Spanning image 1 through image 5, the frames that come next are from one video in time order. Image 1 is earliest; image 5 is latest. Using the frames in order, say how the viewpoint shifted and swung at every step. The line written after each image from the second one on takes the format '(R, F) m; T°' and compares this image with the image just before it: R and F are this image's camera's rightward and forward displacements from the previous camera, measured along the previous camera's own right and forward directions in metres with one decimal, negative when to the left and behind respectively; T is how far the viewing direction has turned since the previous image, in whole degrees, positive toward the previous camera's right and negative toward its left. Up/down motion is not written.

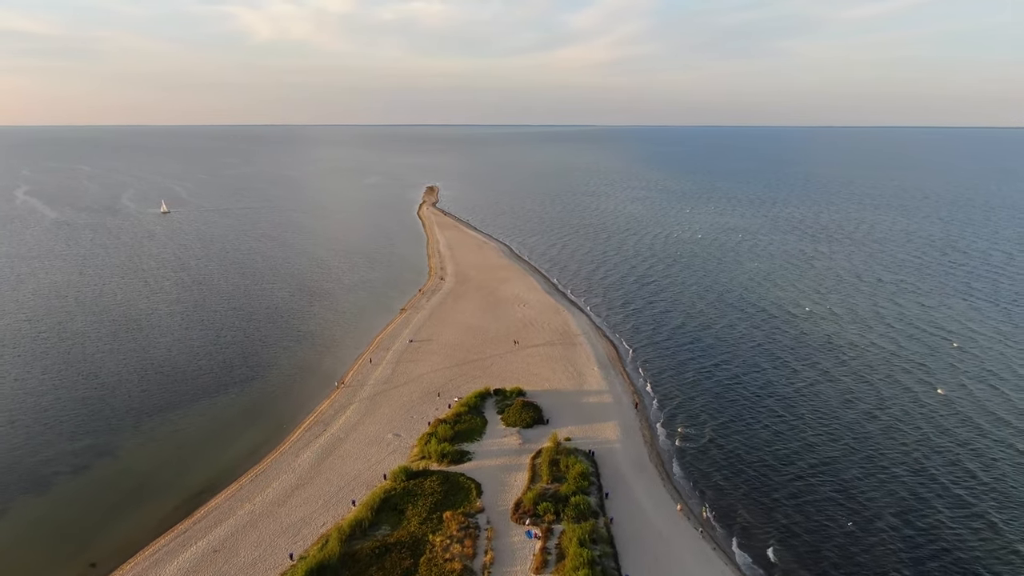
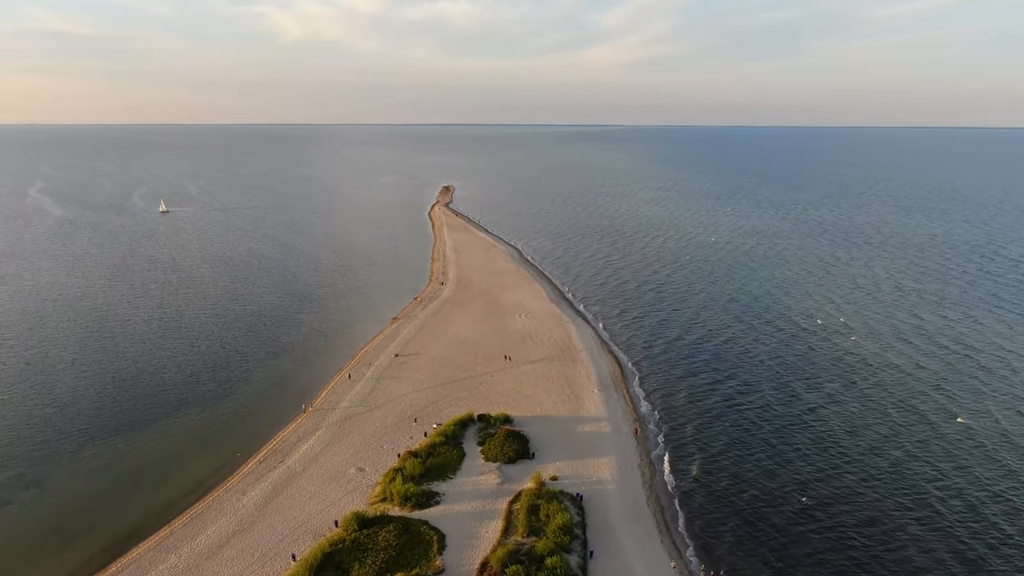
(+2.2, +4.1) m; -2°
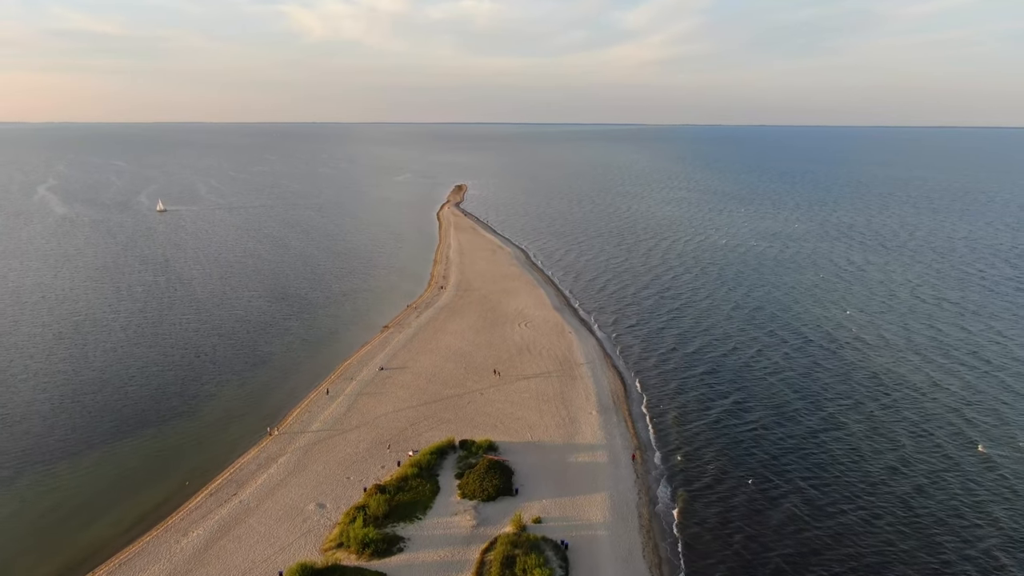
(+1.8, +3.5) m; -2°
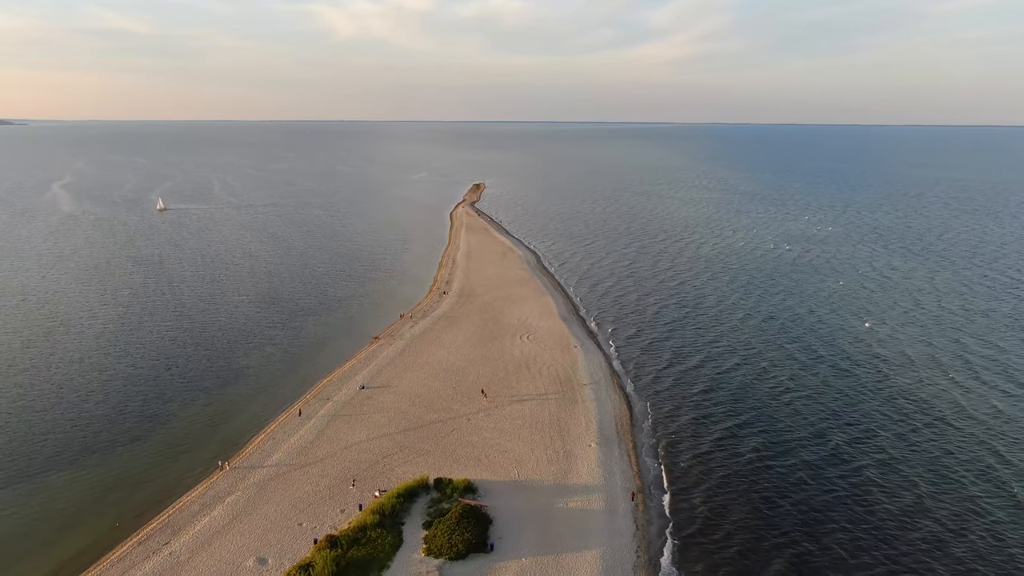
(+1.9, +4.2) m; -2°
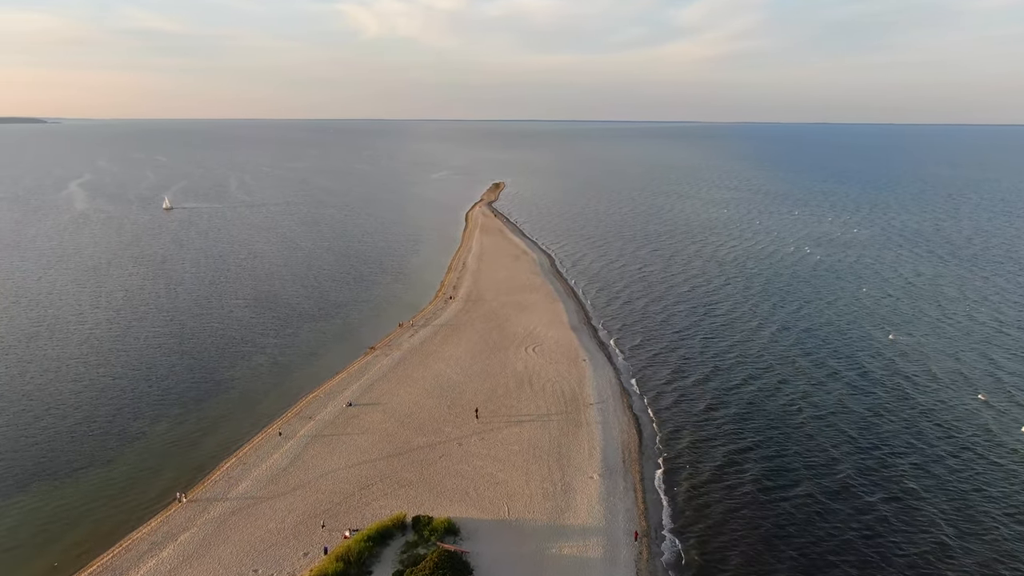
(+1.4, +3.3) m; -2°
